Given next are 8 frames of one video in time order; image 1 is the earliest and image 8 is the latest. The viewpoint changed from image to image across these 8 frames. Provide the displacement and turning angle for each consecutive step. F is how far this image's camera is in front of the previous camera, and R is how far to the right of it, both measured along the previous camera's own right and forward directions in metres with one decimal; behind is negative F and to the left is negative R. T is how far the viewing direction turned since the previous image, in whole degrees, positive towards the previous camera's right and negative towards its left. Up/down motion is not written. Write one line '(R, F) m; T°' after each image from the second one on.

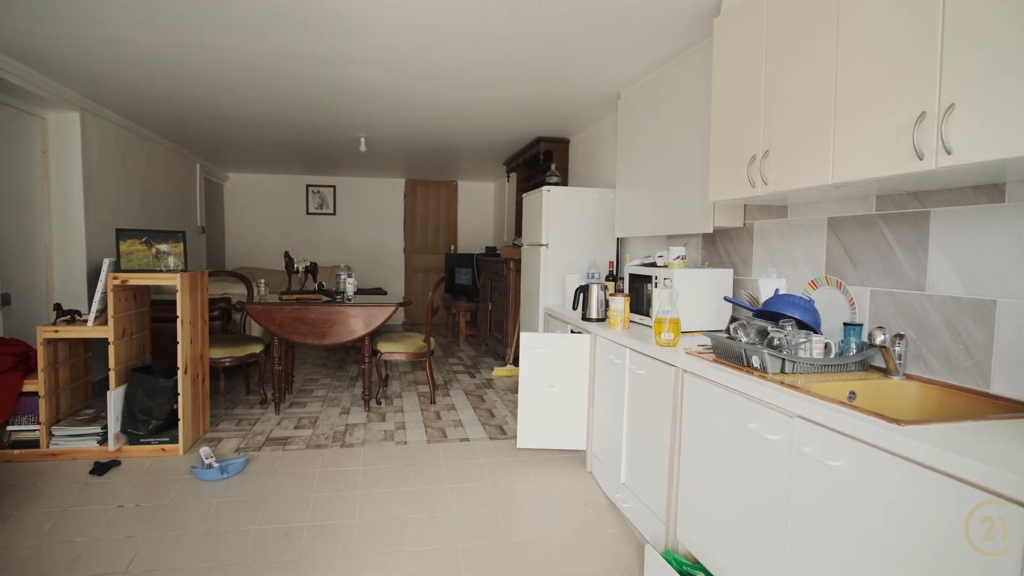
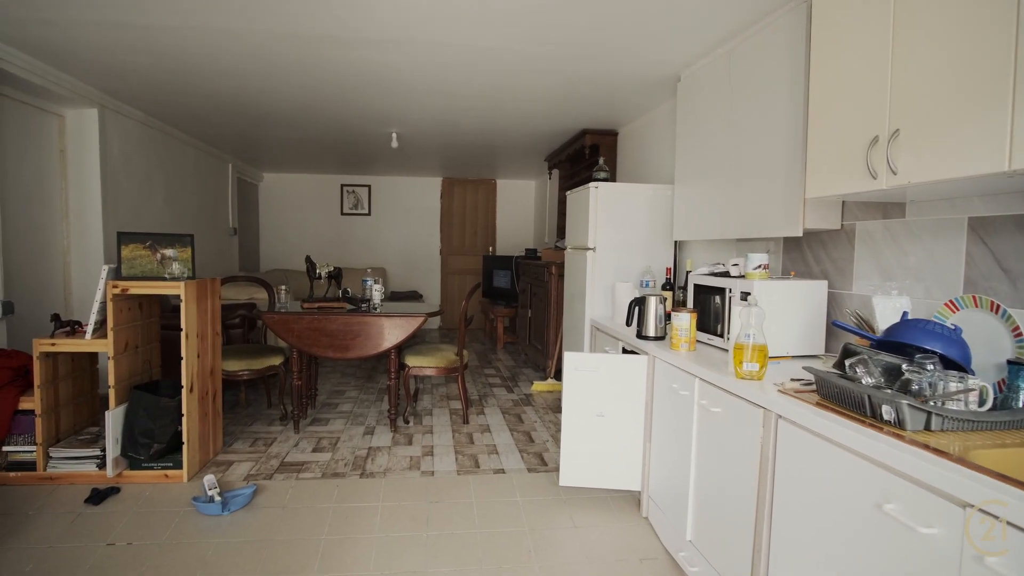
(0.0, +0.3) m; -4°
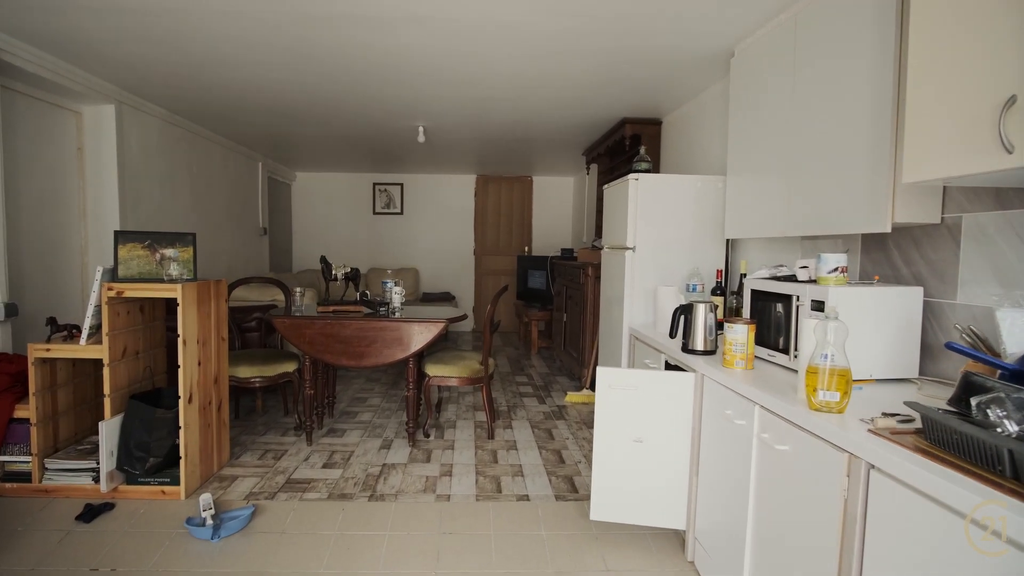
(+0.1, +0.3) m; -4°
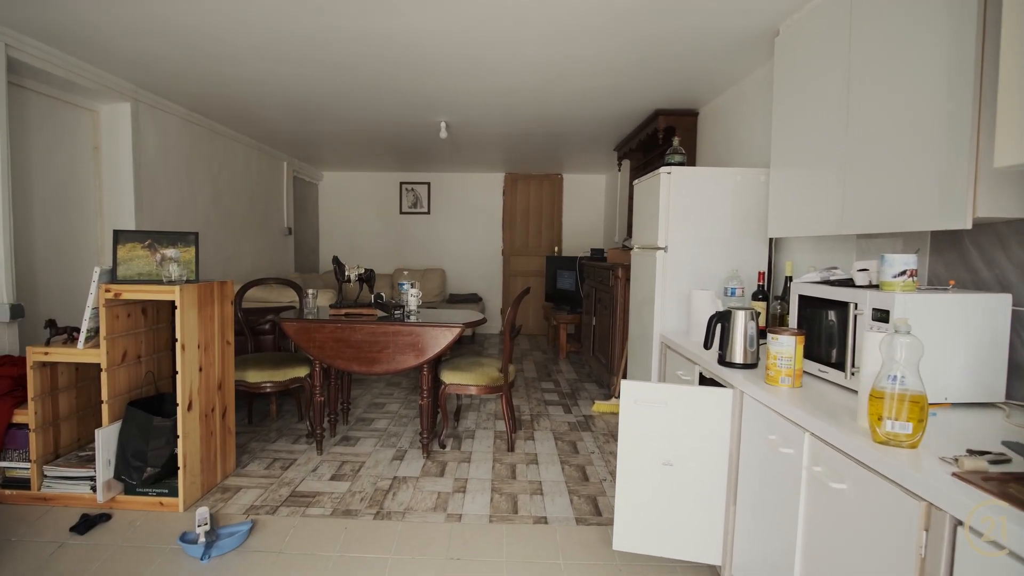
(+0.1, +0.2) m; -3°
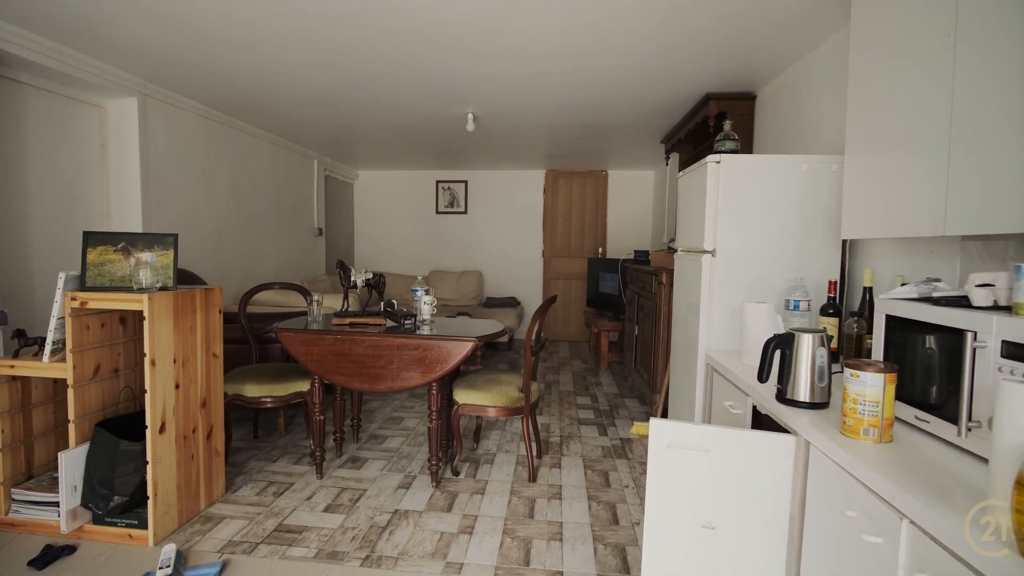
(+0.1, +0.3) m; -5°
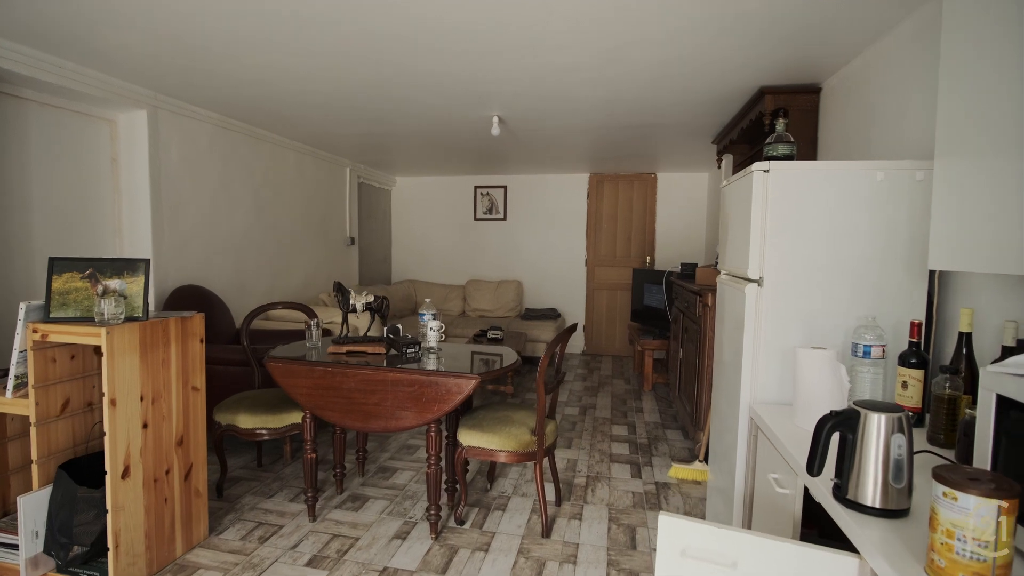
(+0.2, +0.3) m; -6°
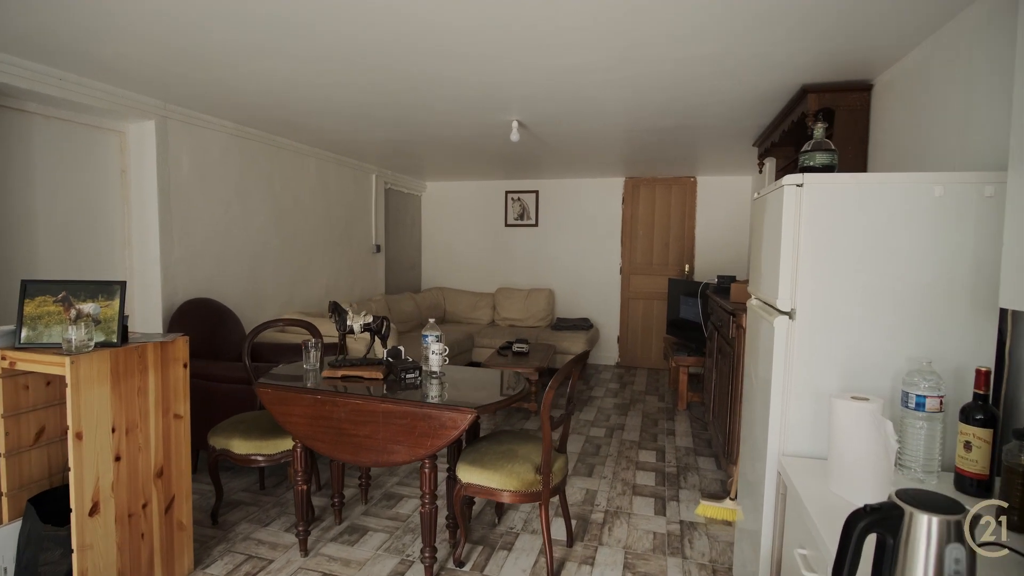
(+0.1, +0.2) m; -5°
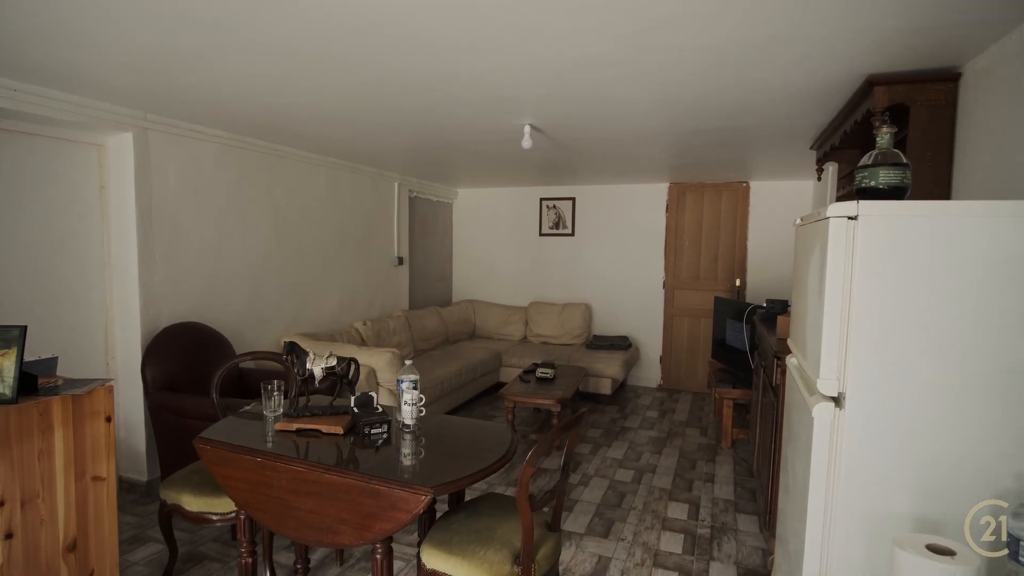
(+0.2, +0.4) m; -6°
